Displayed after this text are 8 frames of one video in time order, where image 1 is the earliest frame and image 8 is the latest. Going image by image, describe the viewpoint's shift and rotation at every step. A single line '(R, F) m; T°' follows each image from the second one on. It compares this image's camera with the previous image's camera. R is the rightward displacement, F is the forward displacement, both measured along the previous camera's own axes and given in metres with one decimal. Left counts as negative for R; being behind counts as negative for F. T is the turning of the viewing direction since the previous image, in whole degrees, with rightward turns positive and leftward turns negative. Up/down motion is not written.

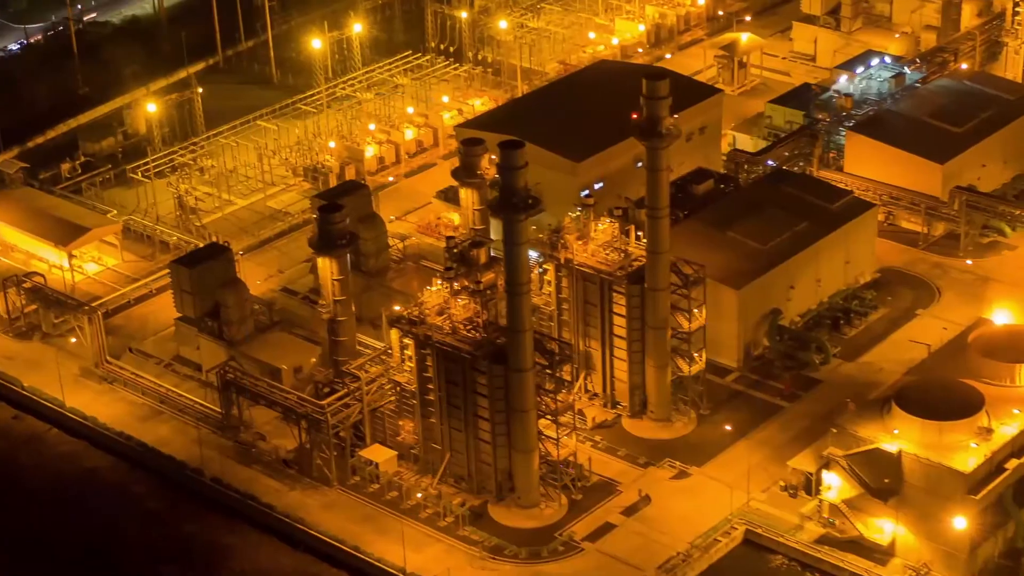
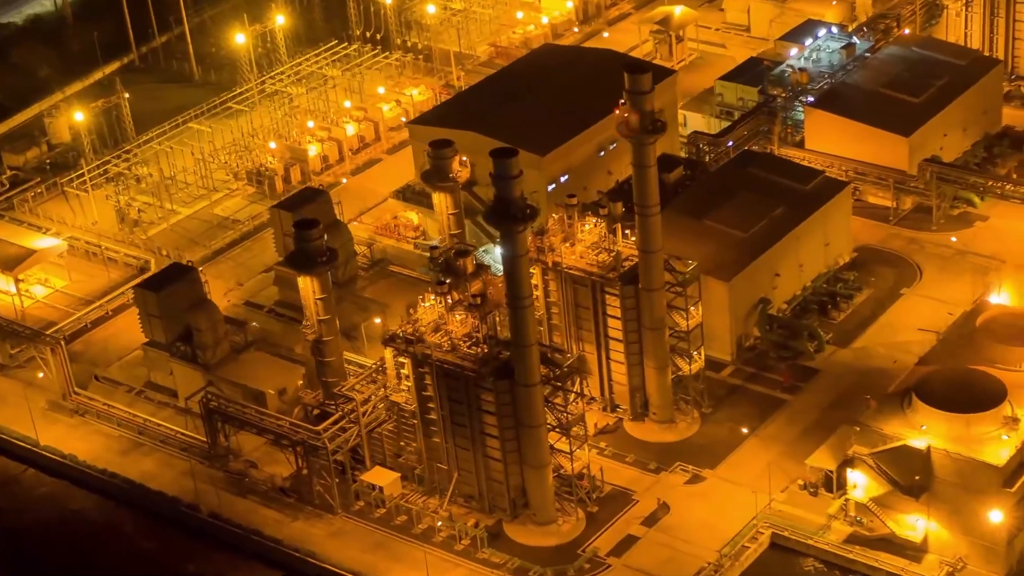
(-4.8, +2.0) m; +5°
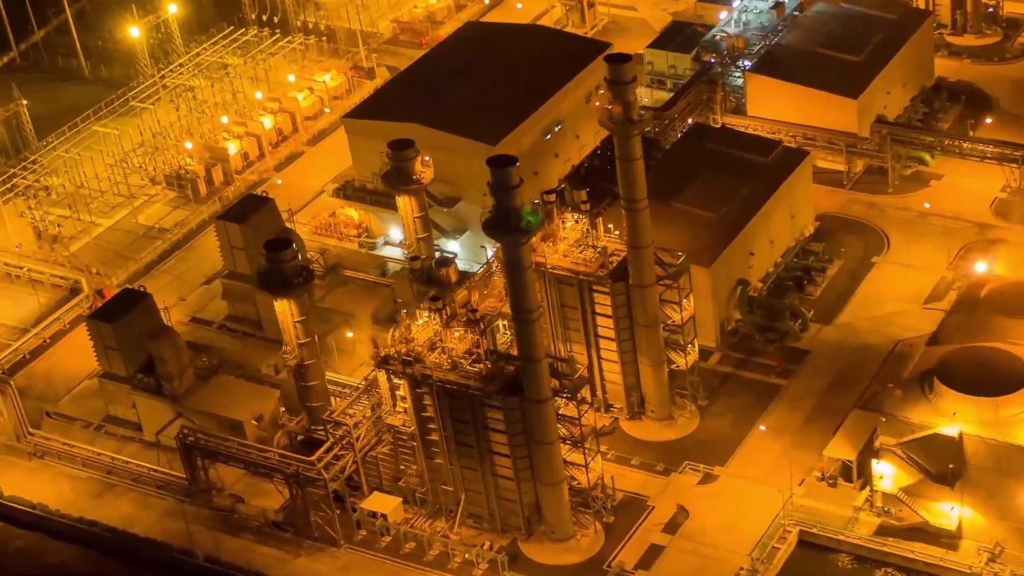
(-5.9, +3.0) m; +6°
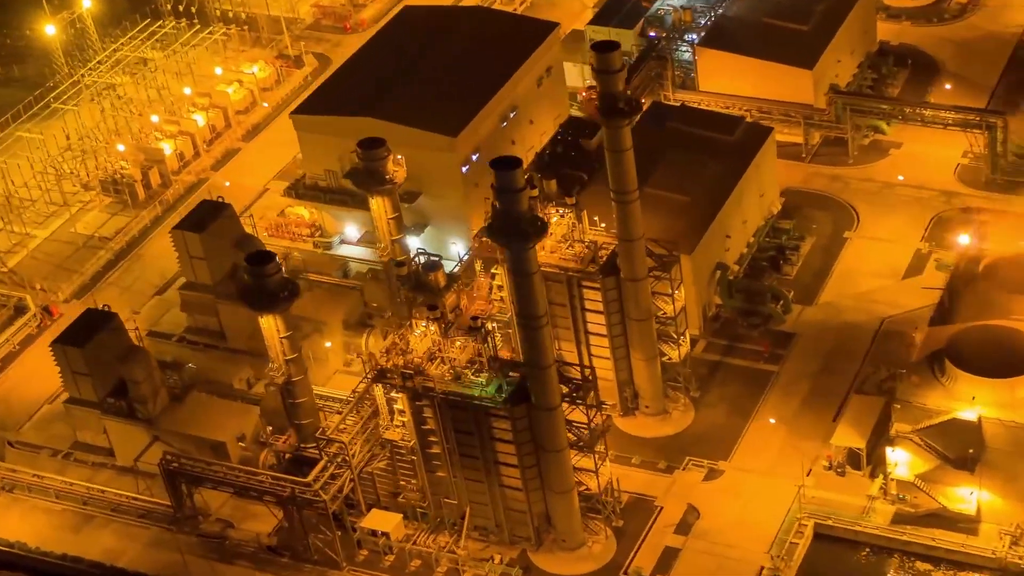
(-4.2, +2.1) m; +5°
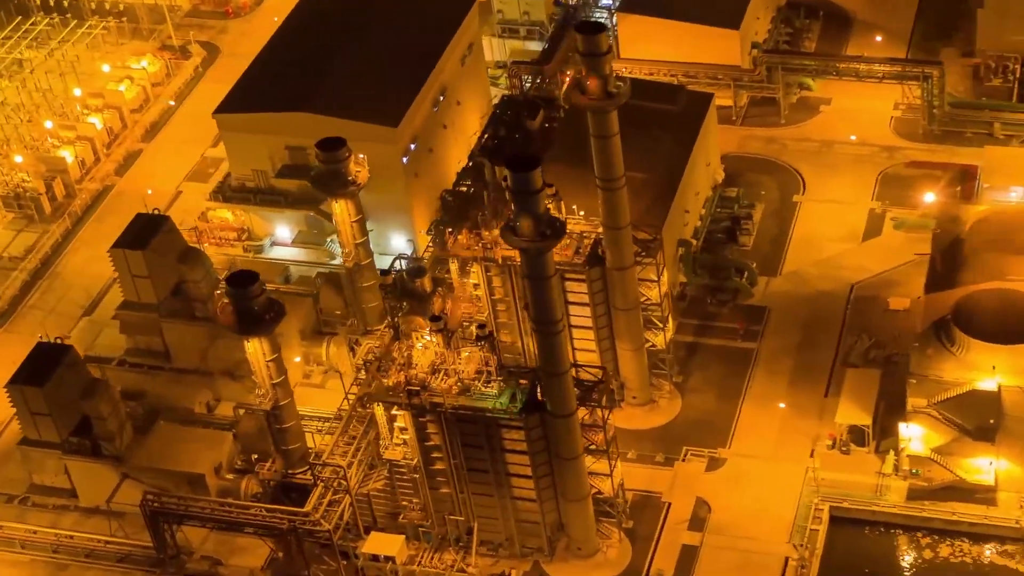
(-5.9, +3.0) m; +7°
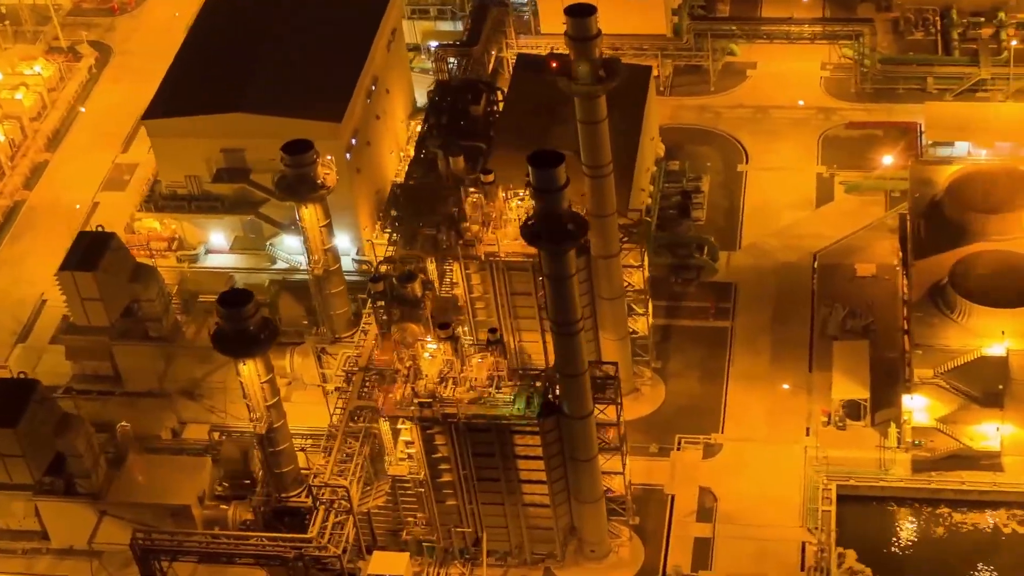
(-5.2, +2.4) m; +6°
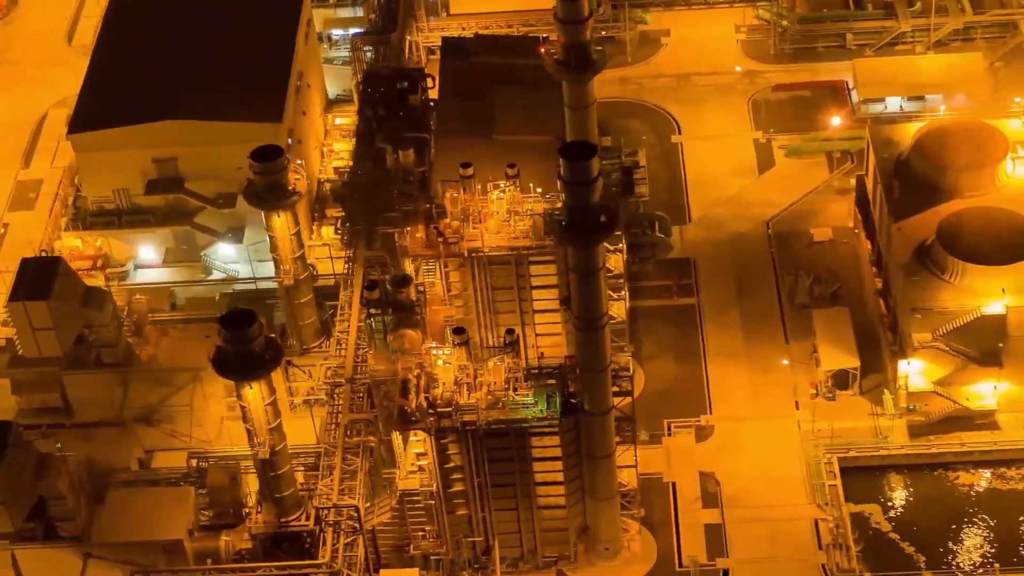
(-5.4, +2.3) m; +7°
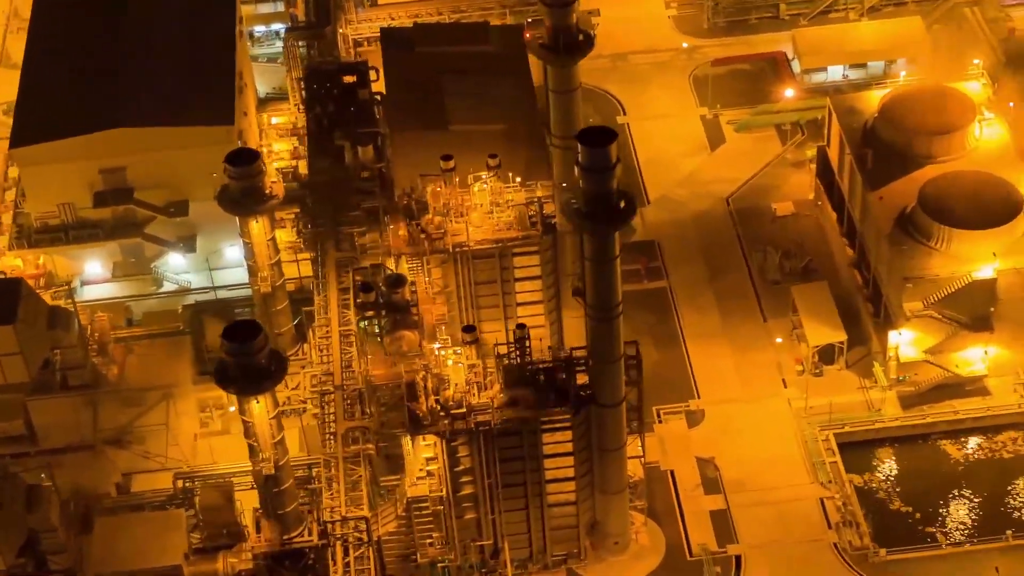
(-3.8, +1.6) m; +5°
